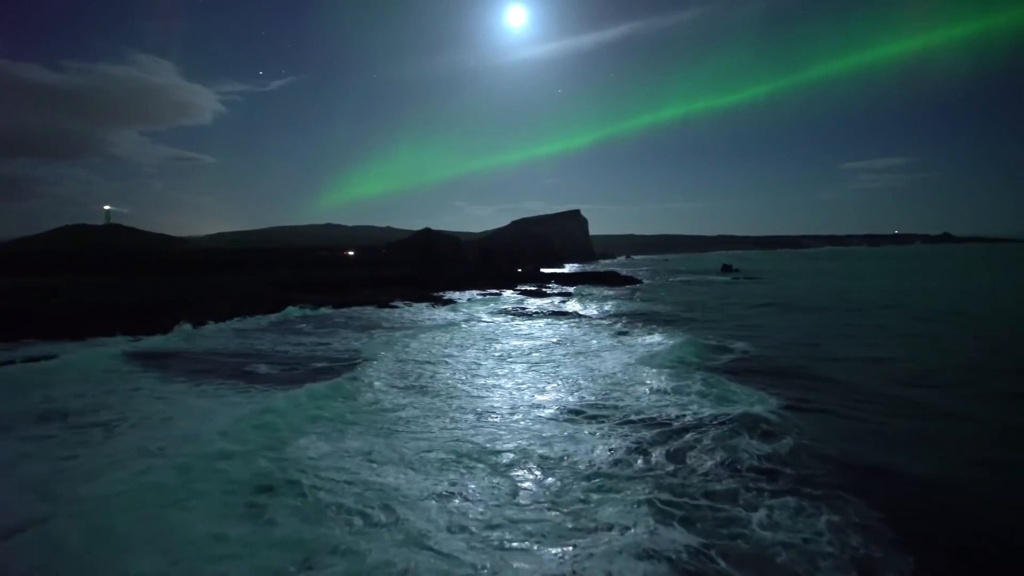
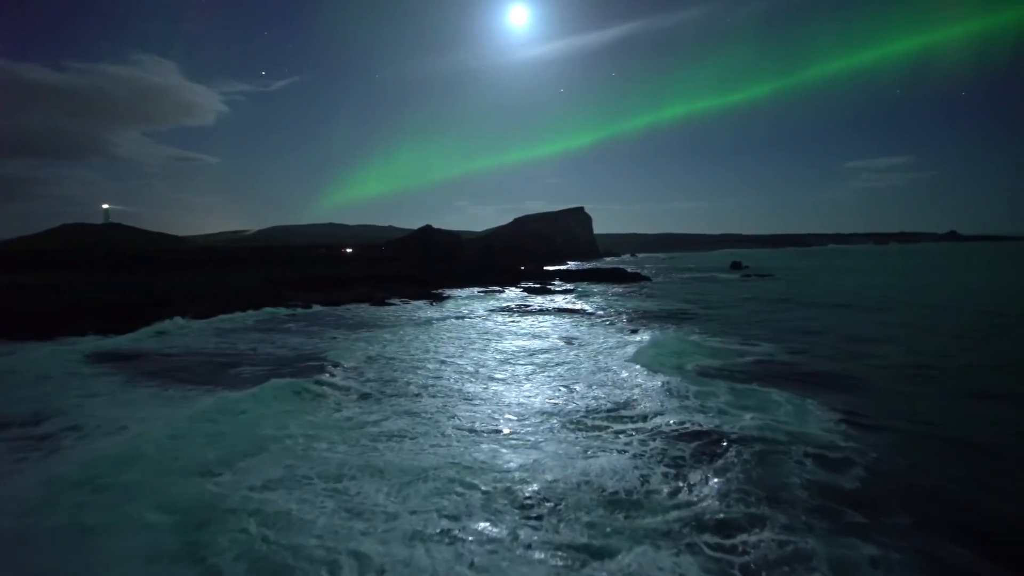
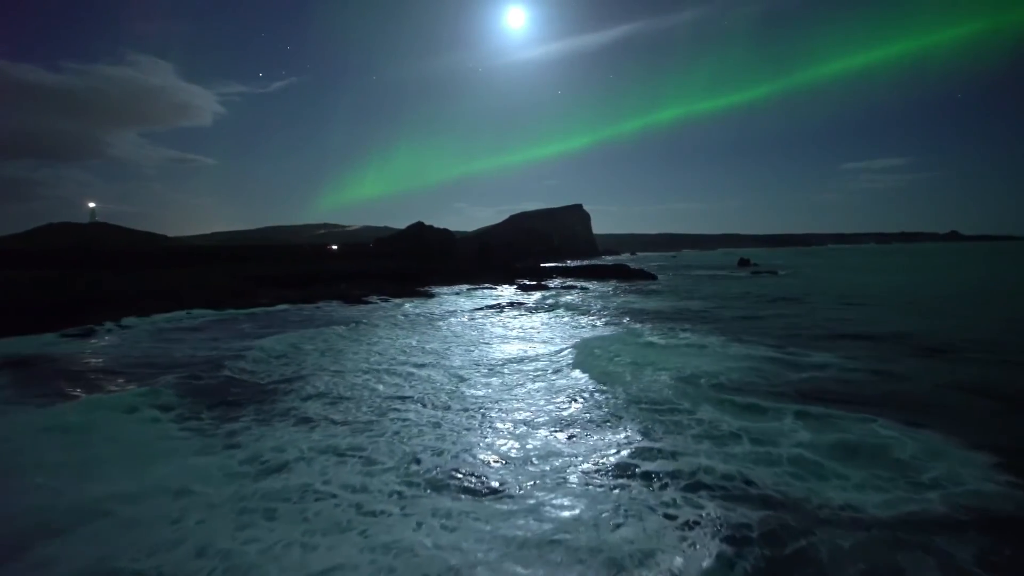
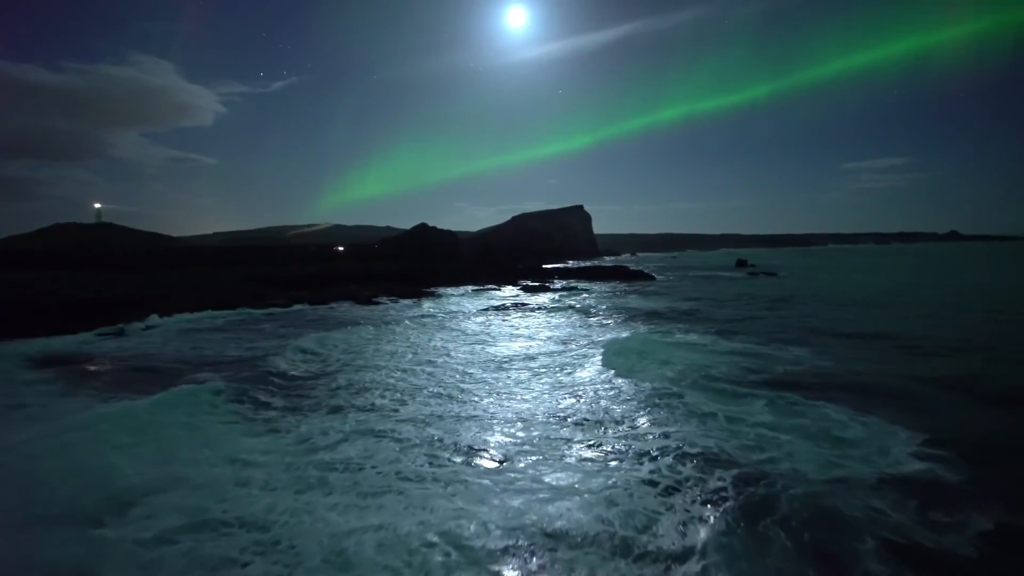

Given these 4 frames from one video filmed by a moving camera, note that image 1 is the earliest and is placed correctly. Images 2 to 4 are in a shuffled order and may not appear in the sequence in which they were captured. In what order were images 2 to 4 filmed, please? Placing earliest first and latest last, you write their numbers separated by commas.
2, 4, 3
